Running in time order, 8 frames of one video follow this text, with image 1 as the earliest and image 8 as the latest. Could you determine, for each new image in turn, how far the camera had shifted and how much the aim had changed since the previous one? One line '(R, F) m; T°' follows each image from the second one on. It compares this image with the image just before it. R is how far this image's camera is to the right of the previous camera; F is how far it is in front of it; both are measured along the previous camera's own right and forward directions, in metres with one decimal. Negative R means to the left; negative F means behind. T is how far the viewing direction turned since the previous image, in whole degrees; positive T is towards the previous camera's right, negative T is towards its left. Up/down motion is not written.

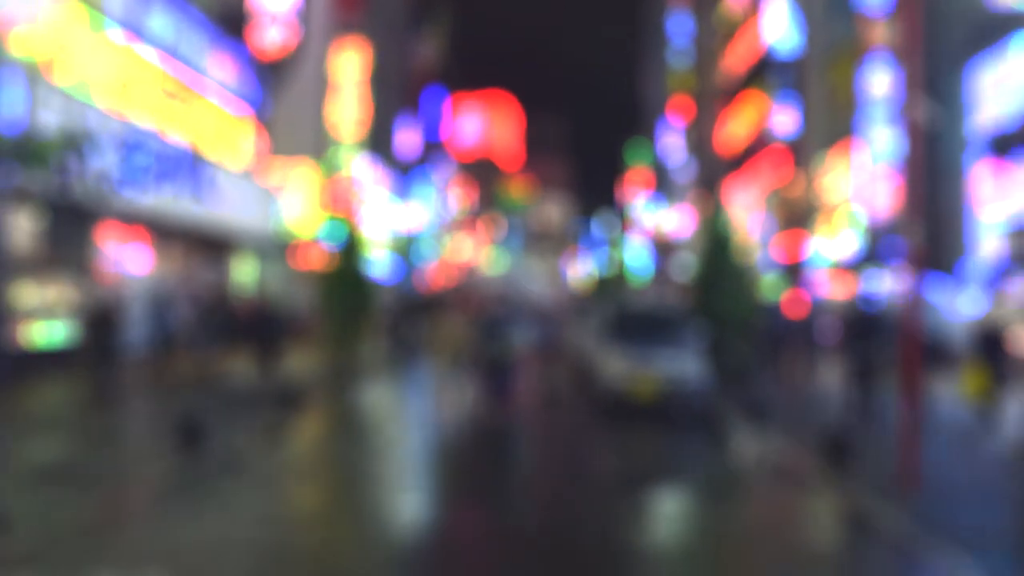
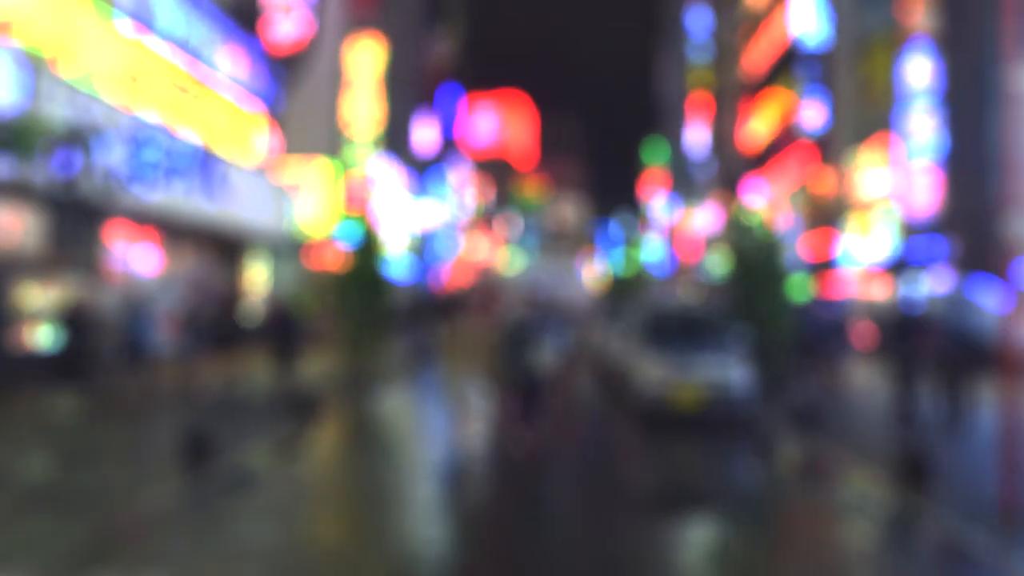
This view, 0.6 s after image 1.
(0.0, +0.2) m; -1°
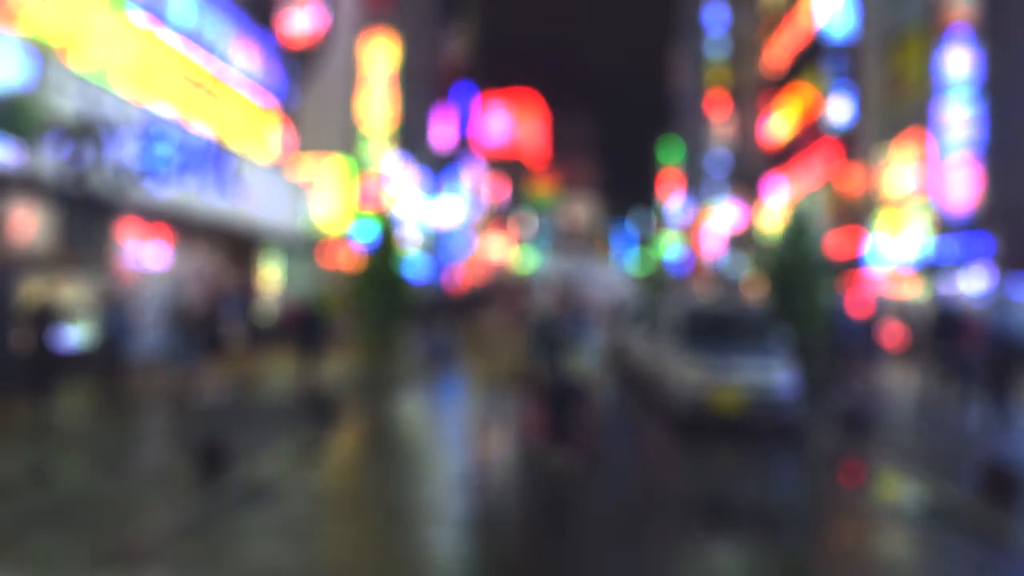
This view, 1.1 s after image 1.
(-0.1, +0.2) m; -1°
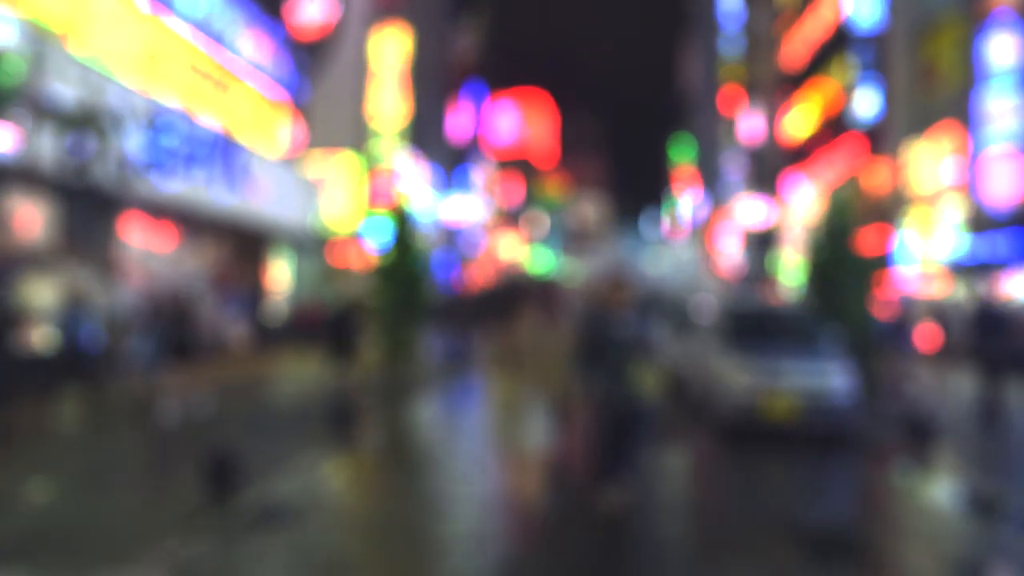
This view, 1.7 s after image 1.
(-0.1, +0.3) m; 0°
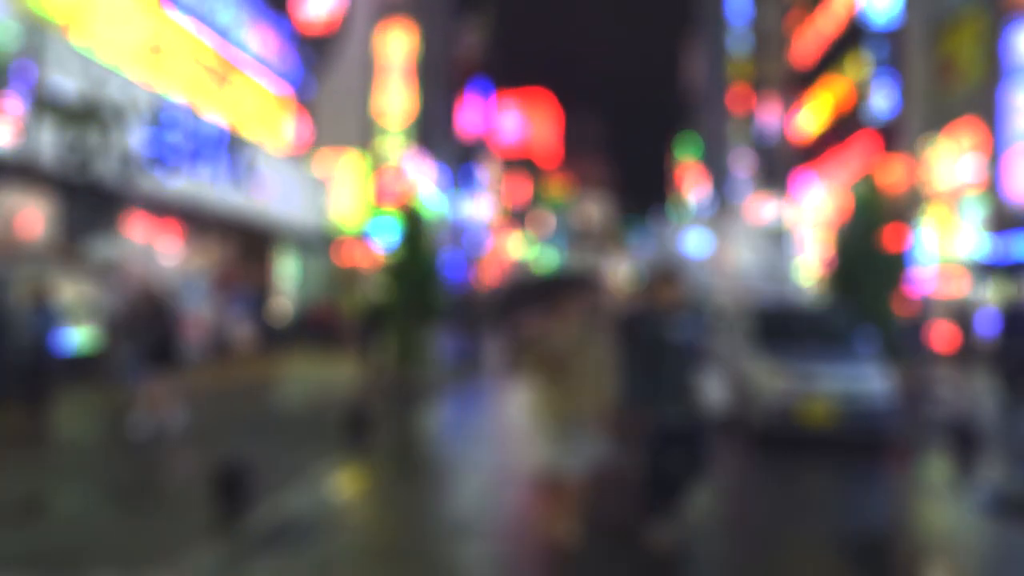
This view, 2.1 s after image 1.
(-0.1, +0.1) m; 0°
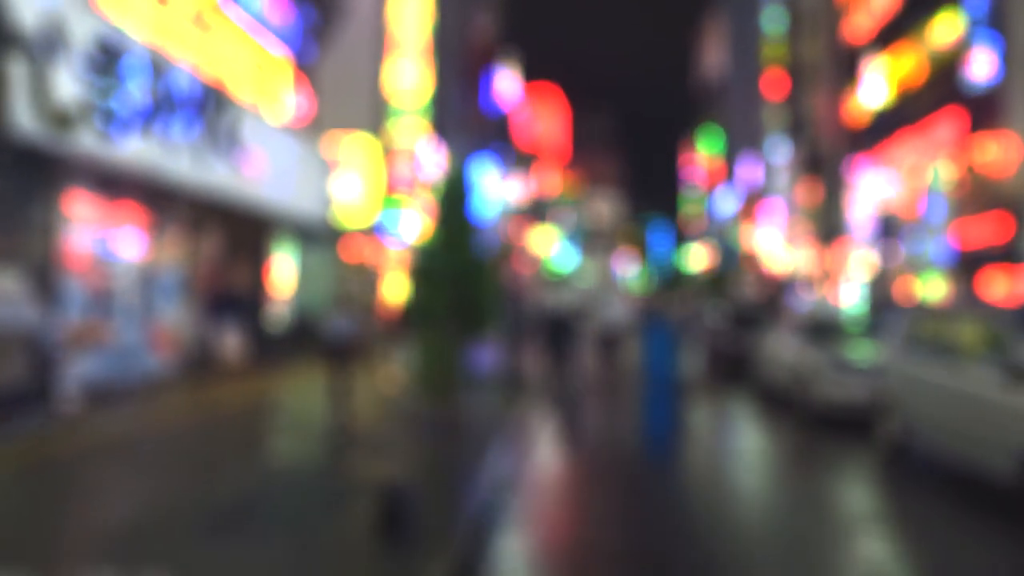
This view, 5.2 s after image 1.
(-0.3, +1.2) m; 0°
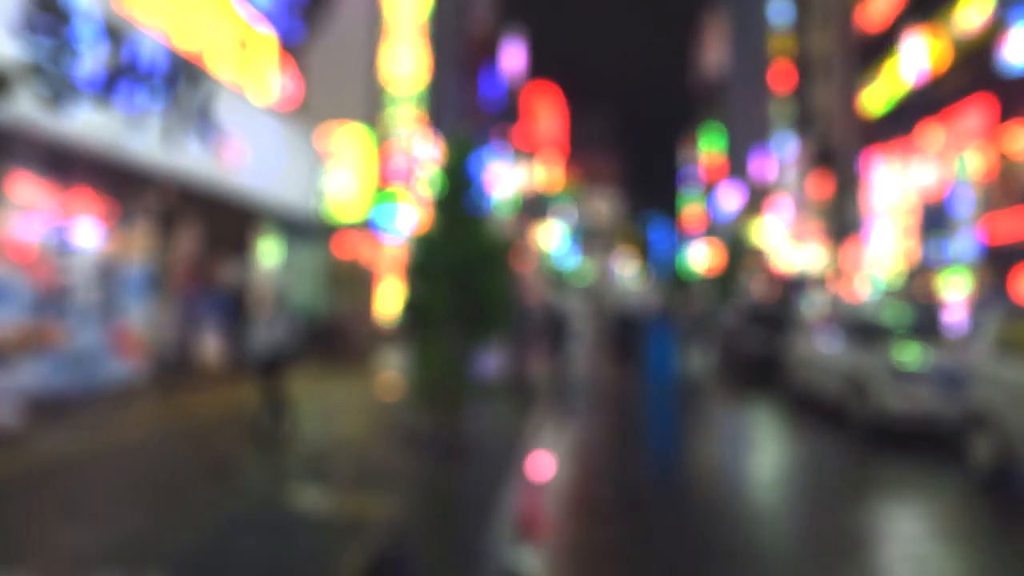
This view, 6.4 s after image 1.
(-0.1, +0.5) m; 0°
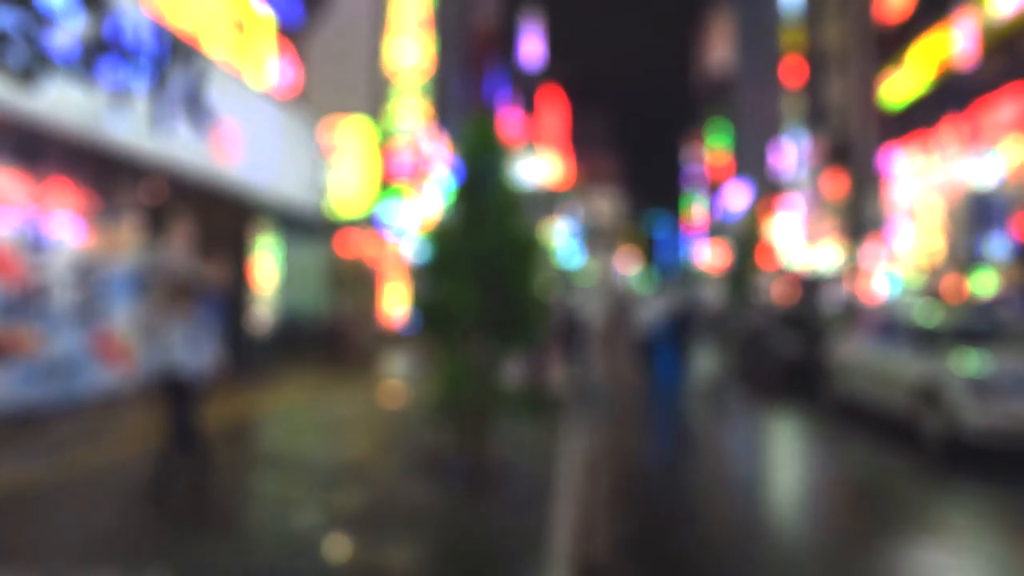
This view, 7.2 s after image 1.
(-0.1, +0.4) m; 0°
